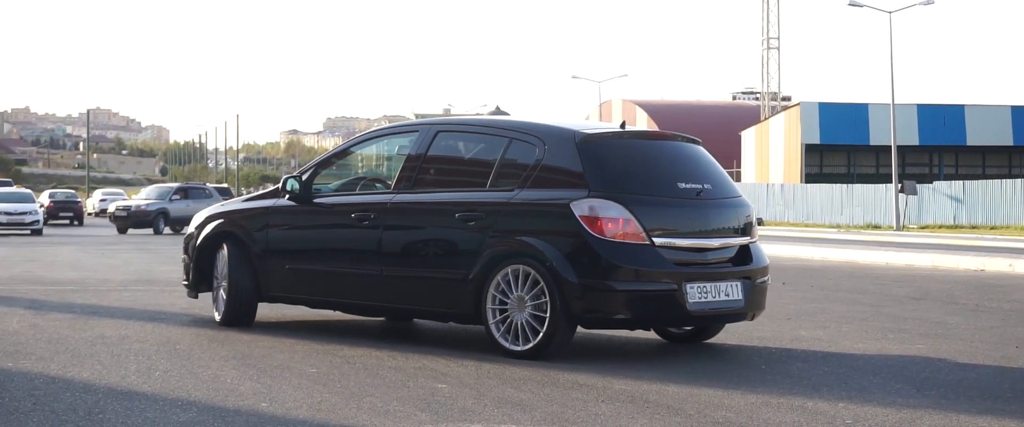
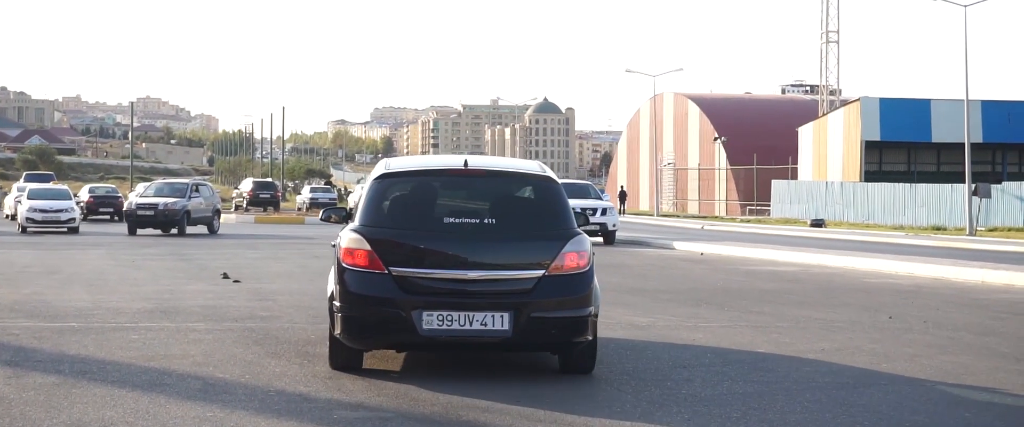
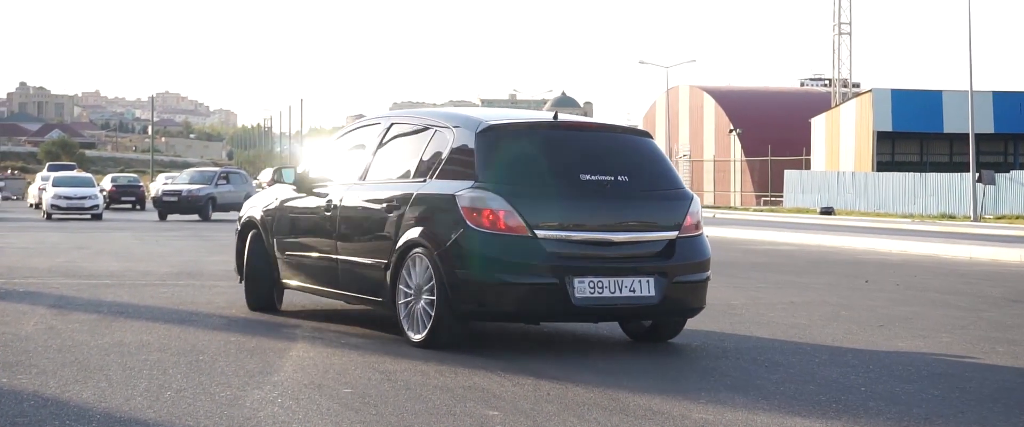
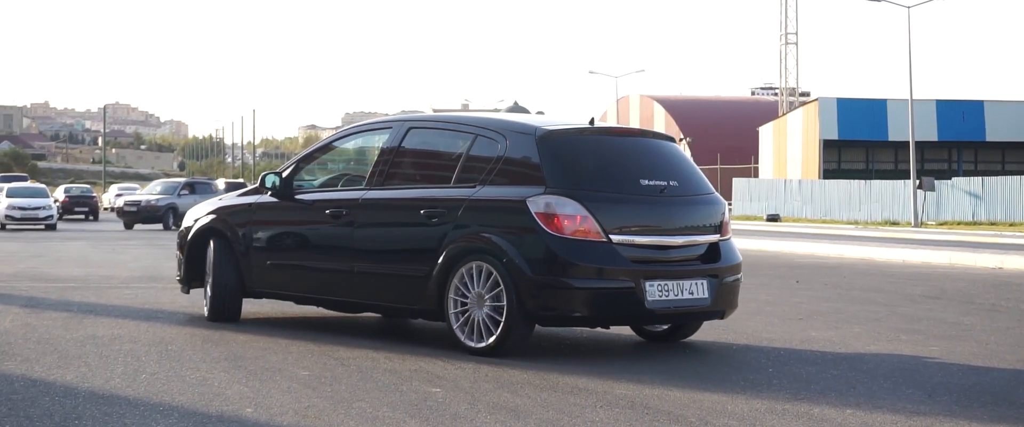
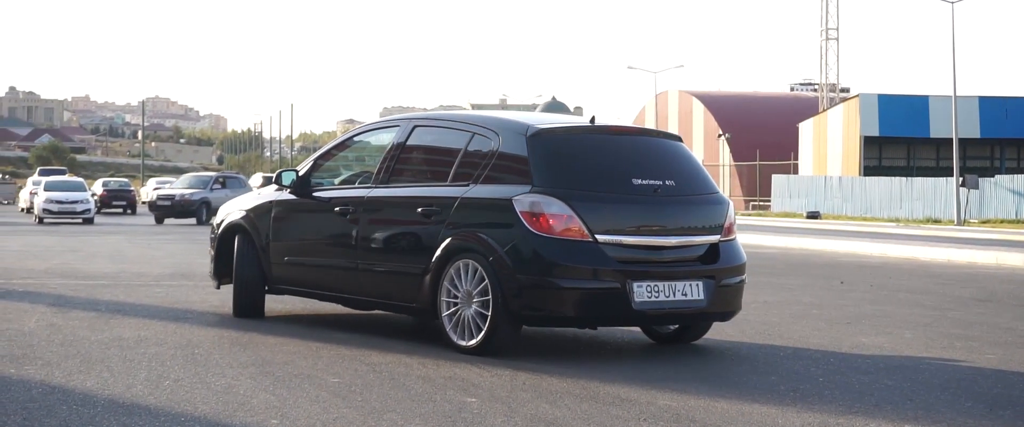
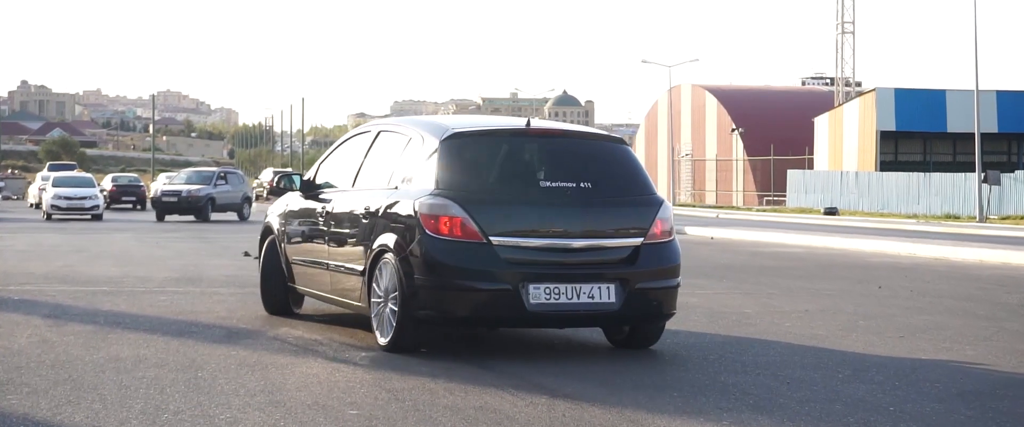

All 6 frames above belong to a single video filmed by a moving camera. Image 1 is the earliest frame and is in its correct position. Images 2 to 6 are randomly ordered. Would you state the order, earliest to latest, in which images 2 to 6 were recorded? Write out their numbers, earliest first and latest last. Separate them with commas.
4, 5, 3, 6, 2
